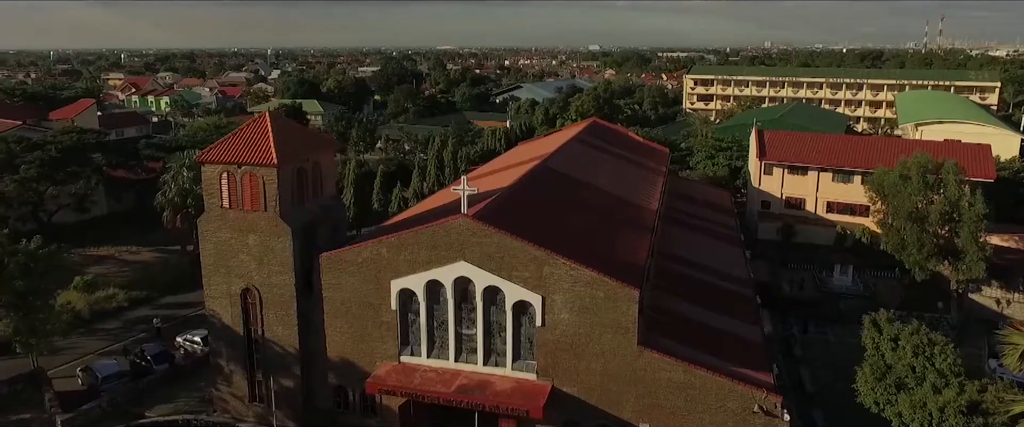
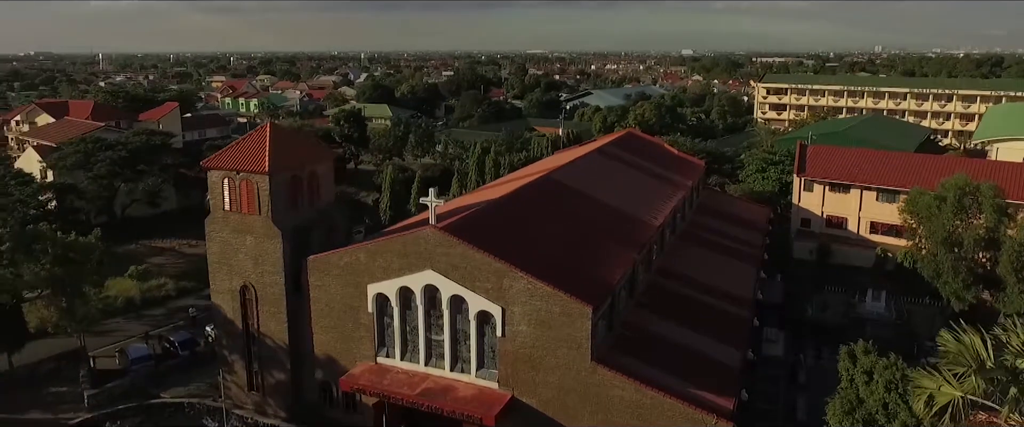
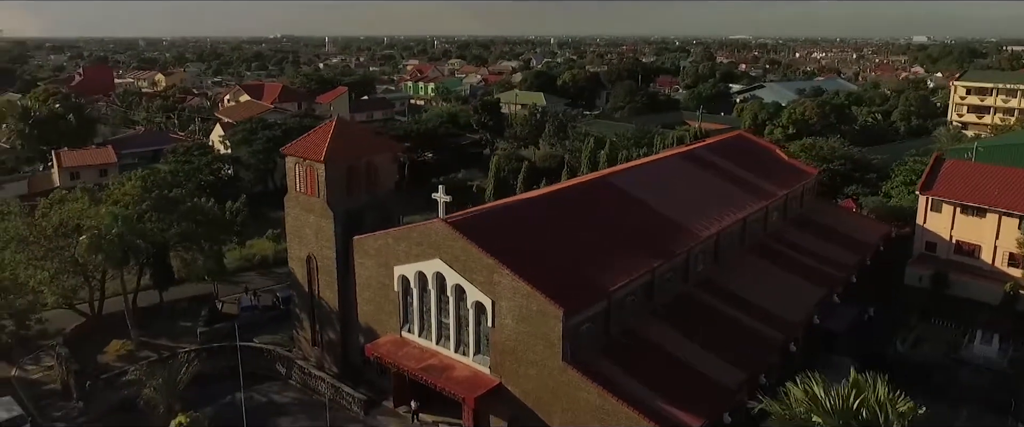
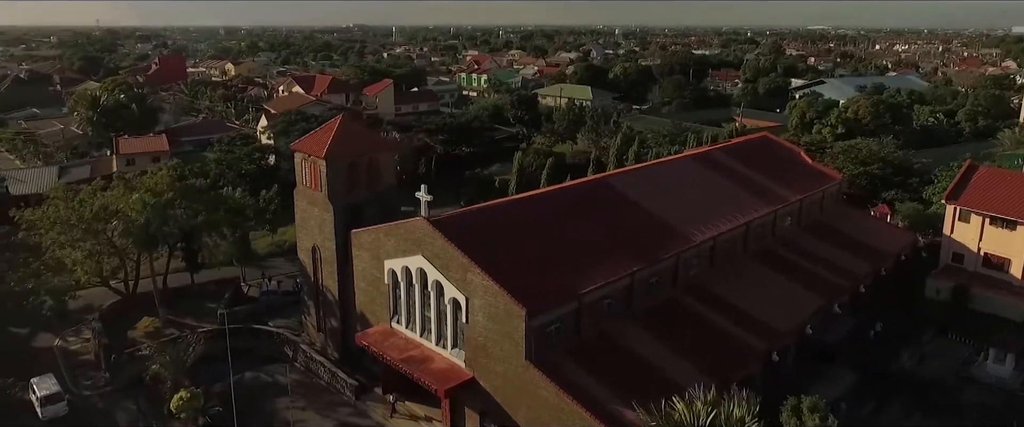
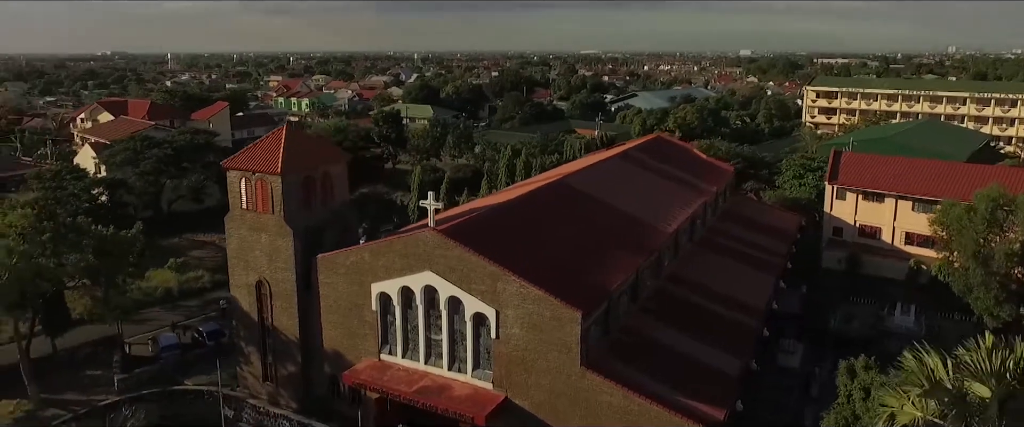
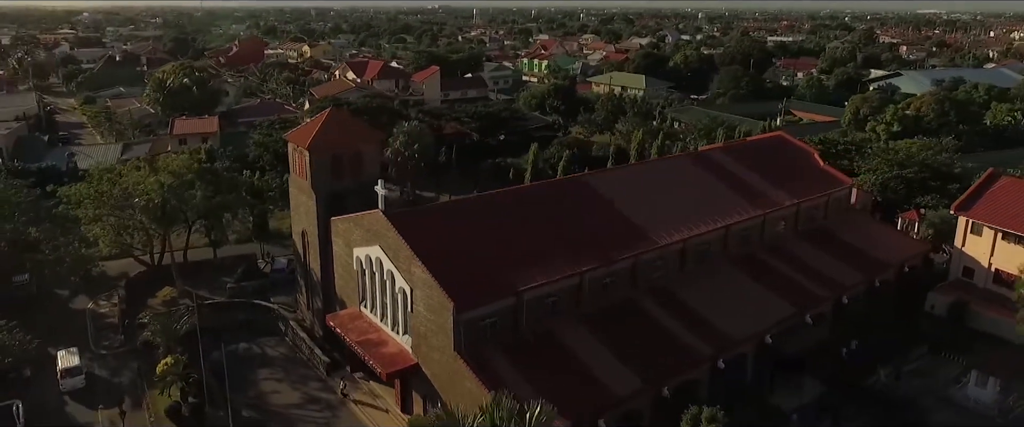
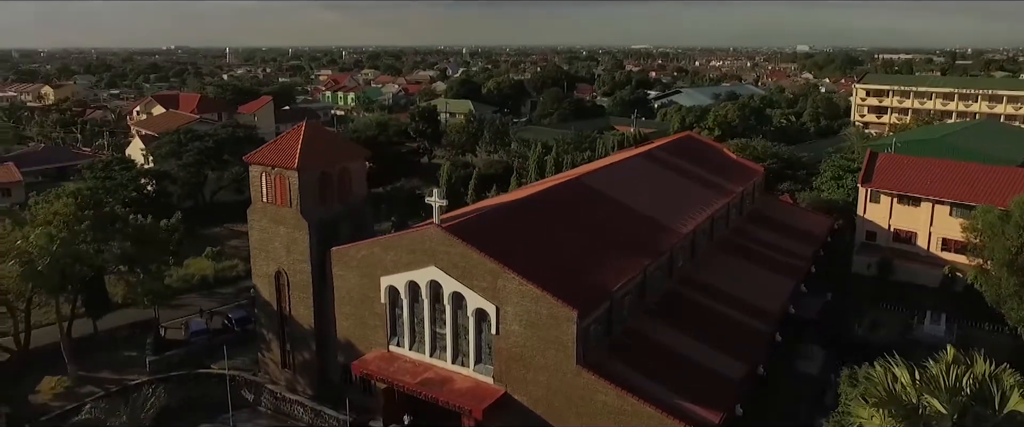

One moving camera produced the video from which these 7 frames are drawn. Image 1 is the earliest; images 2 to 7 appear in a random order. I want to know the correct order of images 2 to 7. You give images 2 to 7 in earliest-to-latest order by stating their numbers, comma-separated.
2, 5, 7, 3, 4, 6
